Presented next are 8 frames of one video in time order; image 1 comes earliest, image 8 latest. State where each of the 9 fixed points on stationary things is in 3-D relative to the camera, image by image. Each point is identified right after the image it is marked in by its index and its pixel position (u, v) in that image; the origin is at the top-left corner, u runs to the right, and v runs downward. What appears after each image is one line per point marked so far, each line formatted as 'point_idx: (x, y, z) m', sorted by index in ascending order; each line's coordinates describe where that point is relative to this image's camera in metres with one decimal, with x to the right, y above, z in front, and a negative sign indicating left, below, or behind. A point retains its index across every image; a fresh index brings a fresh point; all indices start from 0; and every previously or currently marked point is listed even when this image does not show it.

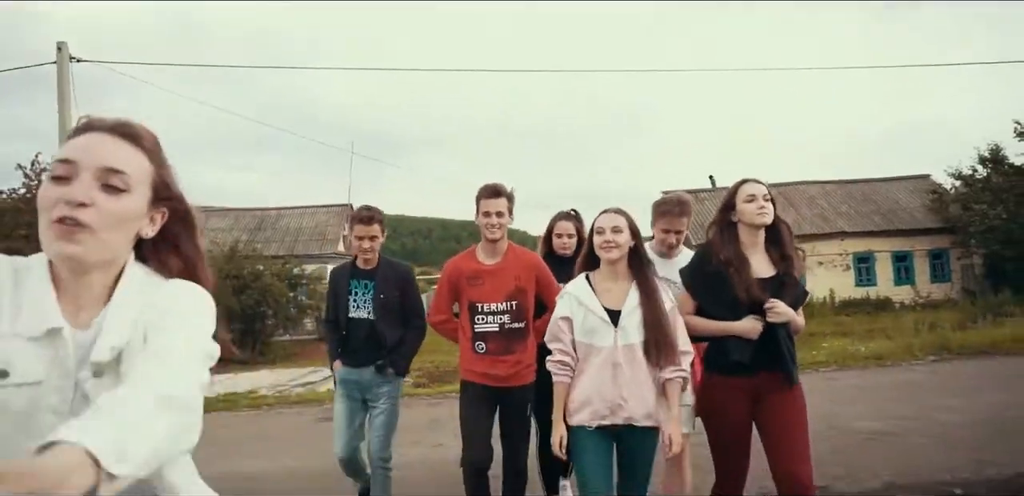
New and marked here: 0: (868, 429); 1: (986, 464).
0: (+2.9, -1.5, +5.9) m
1: (+3.1, -1.4, +4.6) m
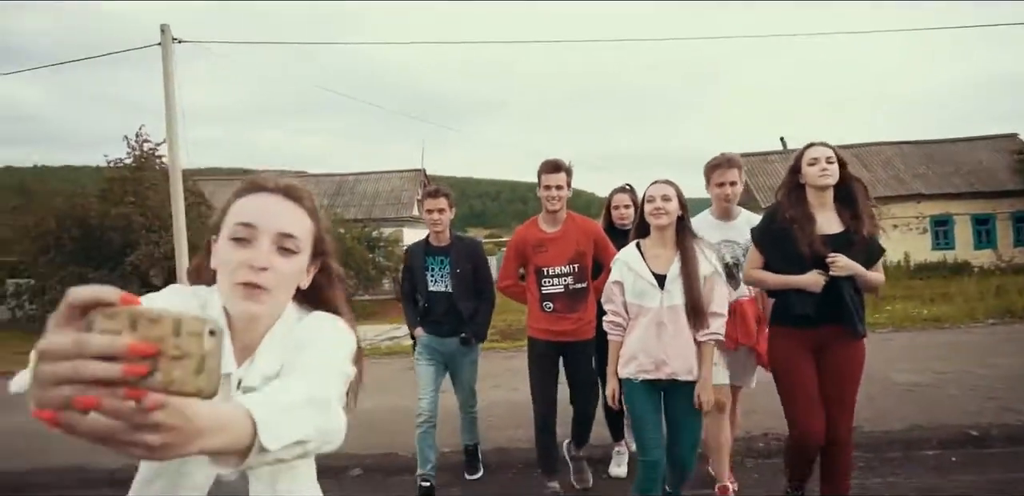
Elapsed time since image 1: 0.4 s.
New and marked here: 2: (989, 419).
0: (+3.6, -1.2, +6.4) m
1: (+3.6, -1.2, +5.2) m
2: (+3.4, -1.2, +5.1) m
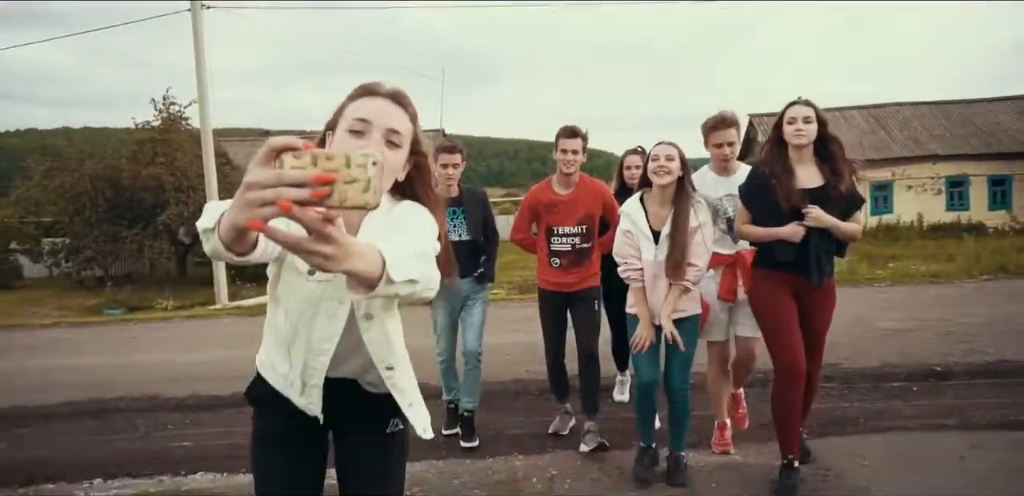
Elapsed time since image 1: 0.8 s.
0: (+3.7, -0.8, +7.0) m
1: (+3.7, -0.8, +5.8) m
2: (+3.5, -0.9, +5.7) m
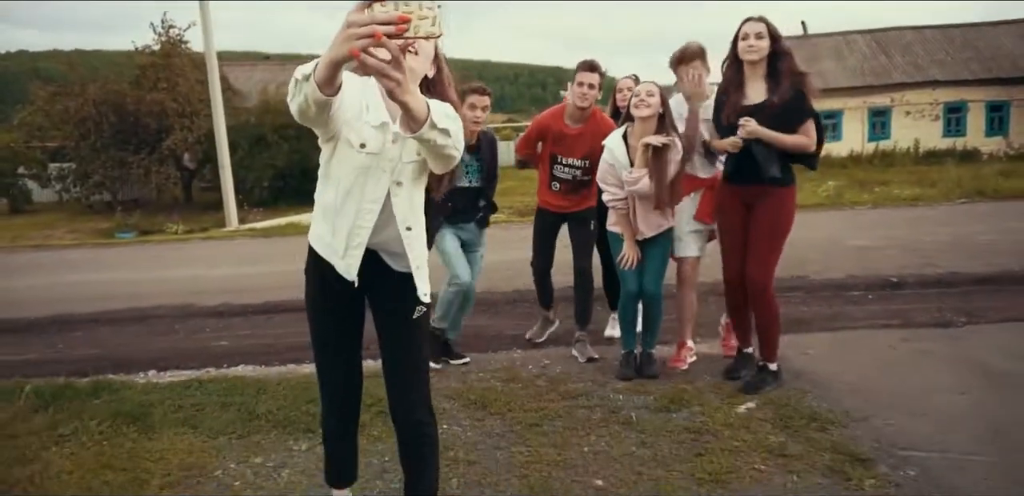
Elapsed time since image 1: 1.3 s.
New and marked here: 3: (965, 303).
0: (+3.7, 0.0, +7.6) m
1: (+3.7, -0.2, +6.4) m
2: (+3.5, -0.2, +6.3) m
3: (+3.4, -0.4, +5.3) m
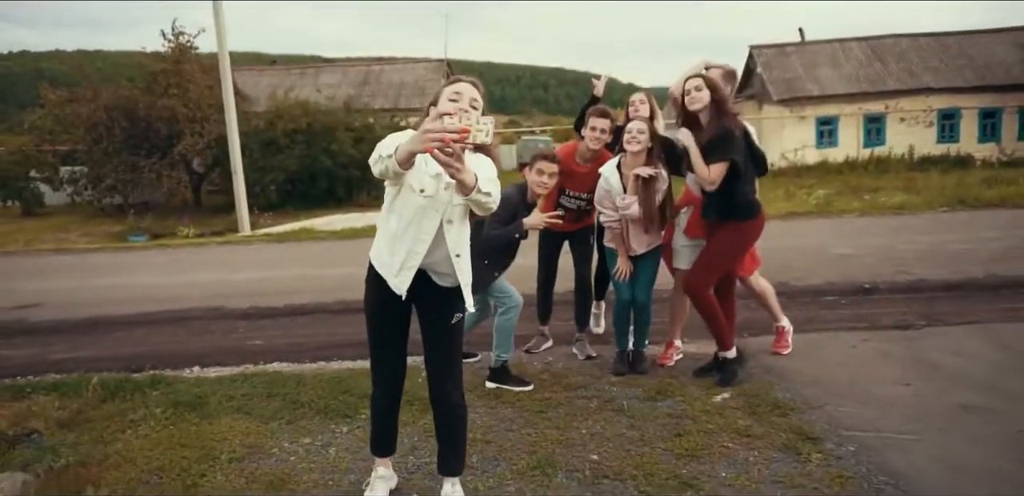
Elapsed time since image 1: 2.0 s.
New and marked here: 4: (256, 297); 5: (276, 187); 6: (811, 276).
0: (+3.8, 0.0, +8.2) m
1: (+3.8, -0.2, +6.9) m
2: (+3.6, -0.3, +6.9) m
3: (+3.4, -0.5, +5.8) m
4: (-2.8, -0.5, +7.8) m
5: (-6.4, +1.6, +19.2) m
6: (+3.0, -0.3, +7.1) m
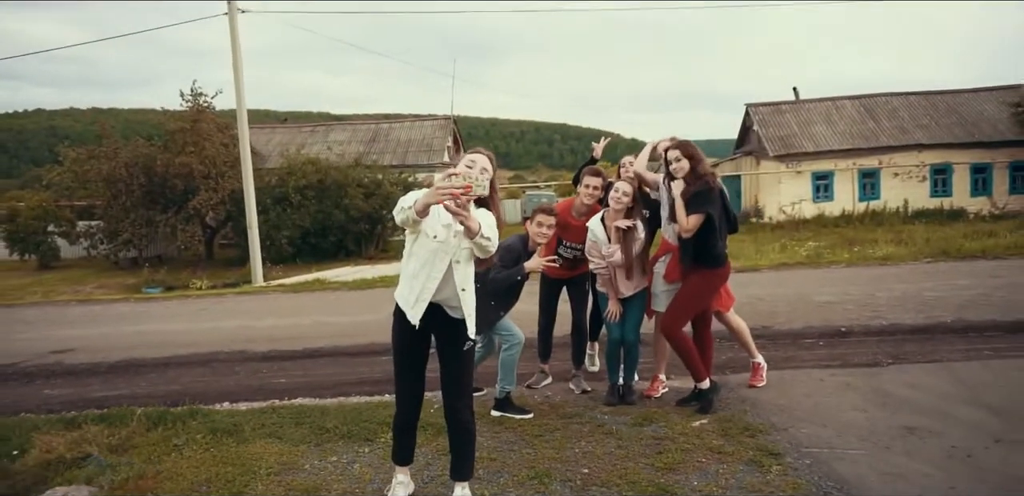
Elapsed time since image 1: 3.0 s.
0: (+3.8, -0.6, +8.7) m
1: (+3.8, -0.7, +7.5) m
2: (+3.6, -0.8, +7.4) m
3: (+3.4, -0.9, +6.4) m
4: (-2.8, -1.1, +8.4) m
5: (-6.3, +0.2, +19.9) m
6: (+3.0, -0.8, +7.6) m
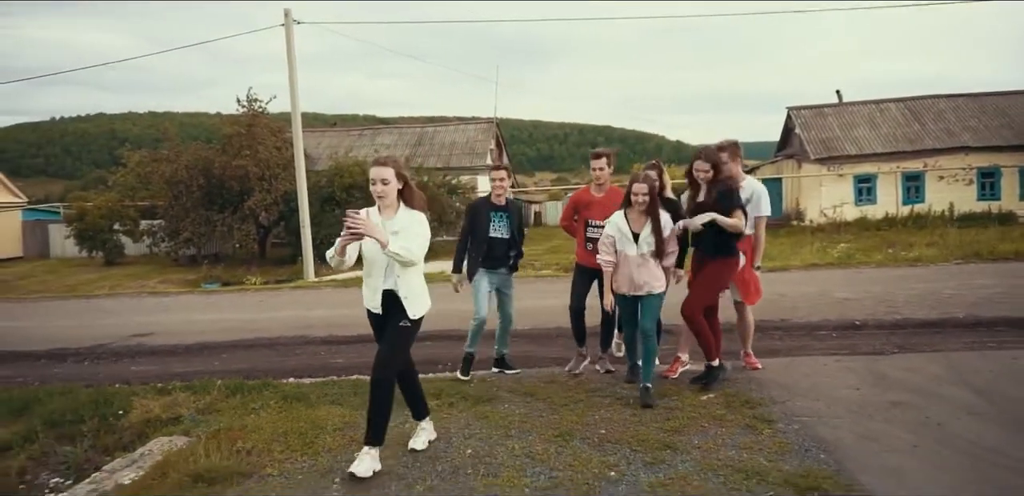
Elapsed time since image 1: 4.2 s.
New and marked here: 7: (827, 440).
0: (+4.3, -0.6, +9.1) m
1: (+4.2, -0.7, +7.9) m
2: (+4.0, -0.8, +7.8) m
3: (+3.8, -0.9, +6.8) m
4: (-2.3, -1.1, +9.2) m
5: (-5.1, +0.3, +20.9) m
6: (+3.4, -0.8, +8.1) m
7: (+1.8, -1.1, +4.1) m
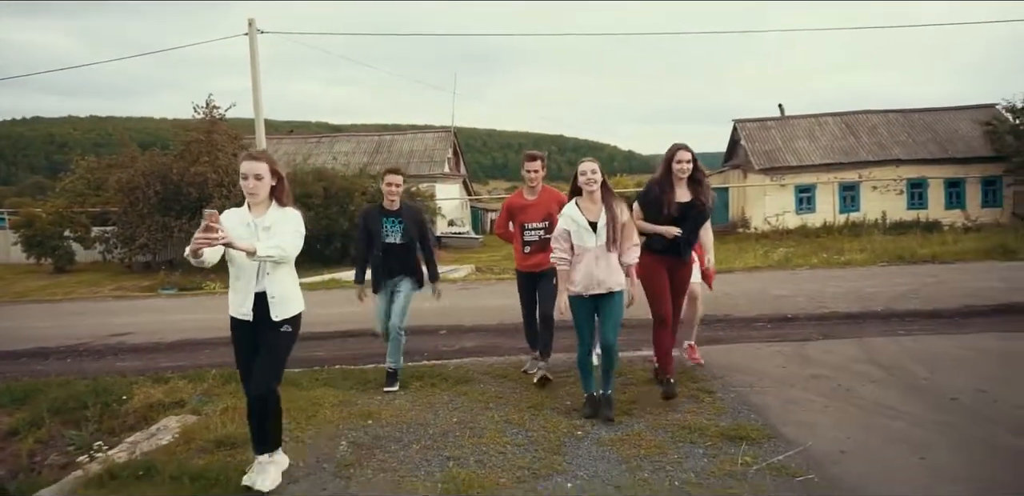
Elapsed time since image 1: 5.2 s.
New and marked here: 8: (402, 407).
0: (+3.8, -0.7, +10.1) m
1: (+3.8, -0.7, +8.8) m
2: (+3.6, -0.8, +8.7) m
3: (+3.4, -0.9, +7.7) m
4: (-2.8, -1.1, +9.7) m
5: (-6.3, +0.1, +21.3) m
6: (+3.0, -0.8, +9.0) m
7: (+1.7, -1.1, +4.9) m
8: (-0.8, -1.2, +5.2) m
